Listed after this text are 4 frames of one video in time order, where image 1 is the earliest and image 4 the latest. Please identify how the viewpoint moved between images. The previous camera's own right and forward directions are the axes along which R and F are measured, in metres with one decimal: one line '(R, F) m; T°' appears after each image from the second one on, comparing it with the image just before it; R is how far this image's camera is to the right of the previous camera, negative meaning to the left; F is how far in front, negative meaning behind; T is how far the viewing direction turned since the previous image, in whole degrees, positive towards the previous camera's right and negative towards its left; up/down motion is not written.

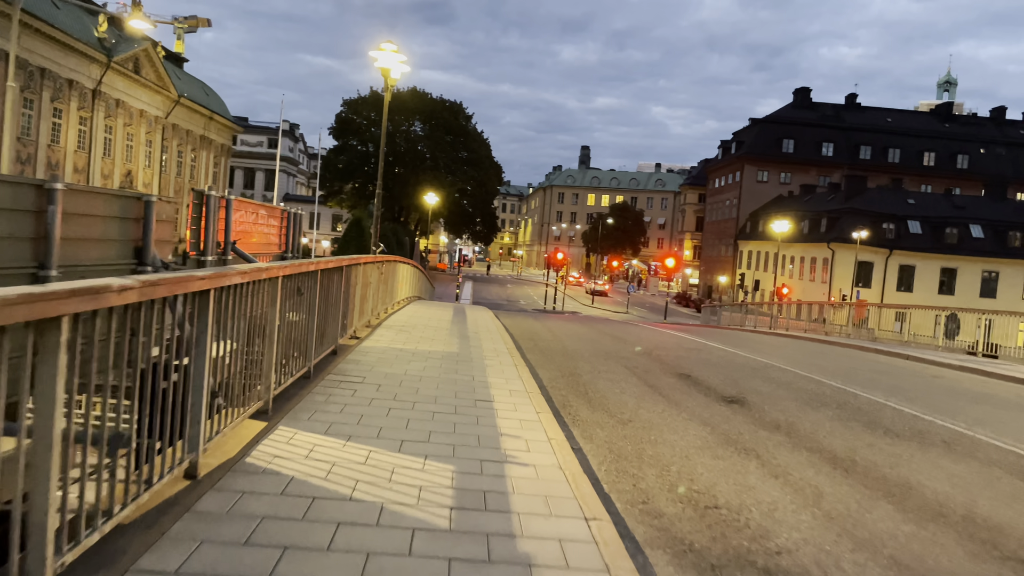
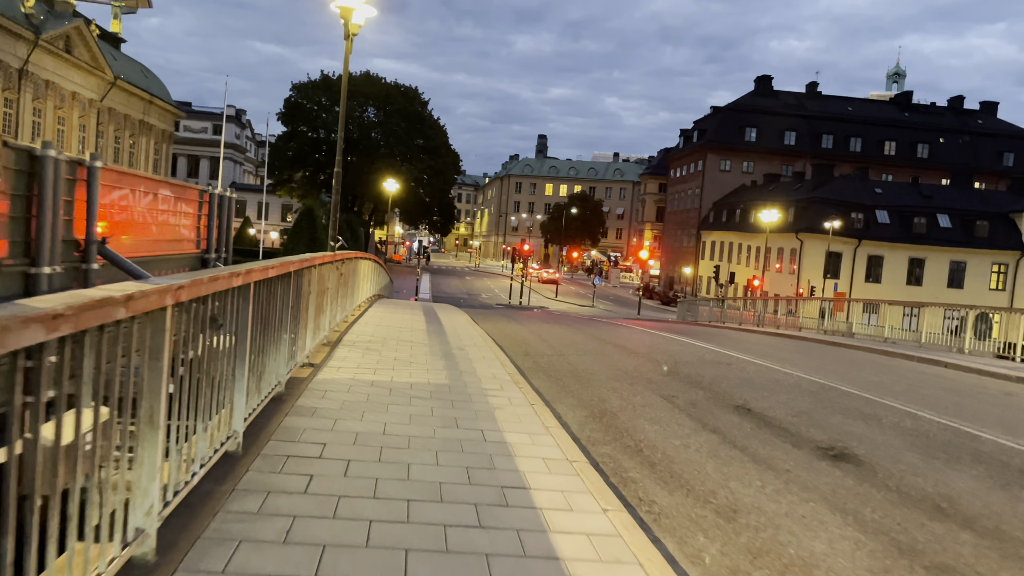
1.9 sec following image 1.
(-0.6, +2.9) m; +3°
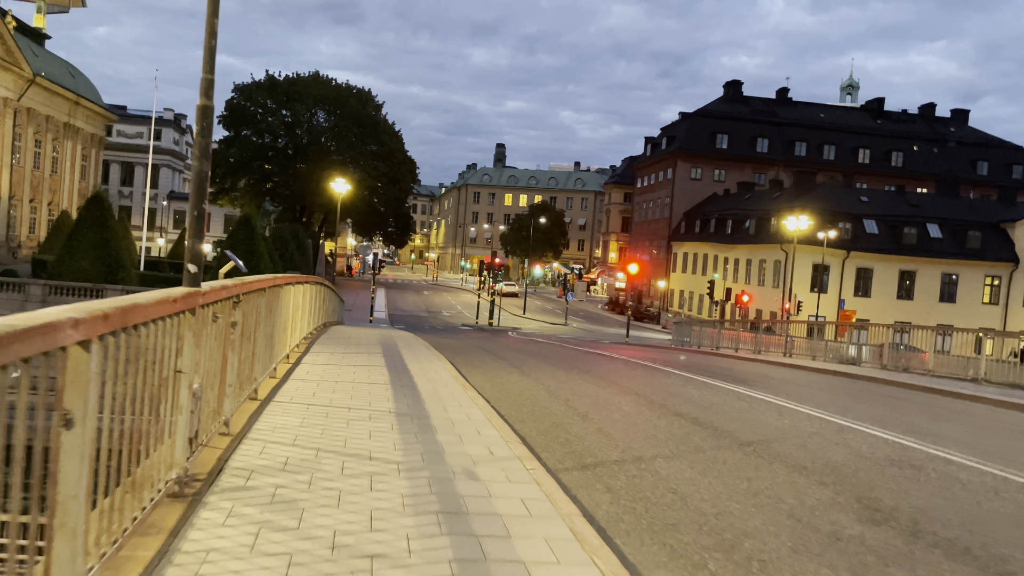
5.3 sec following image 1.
(-0.8, +5.8) m; +3°
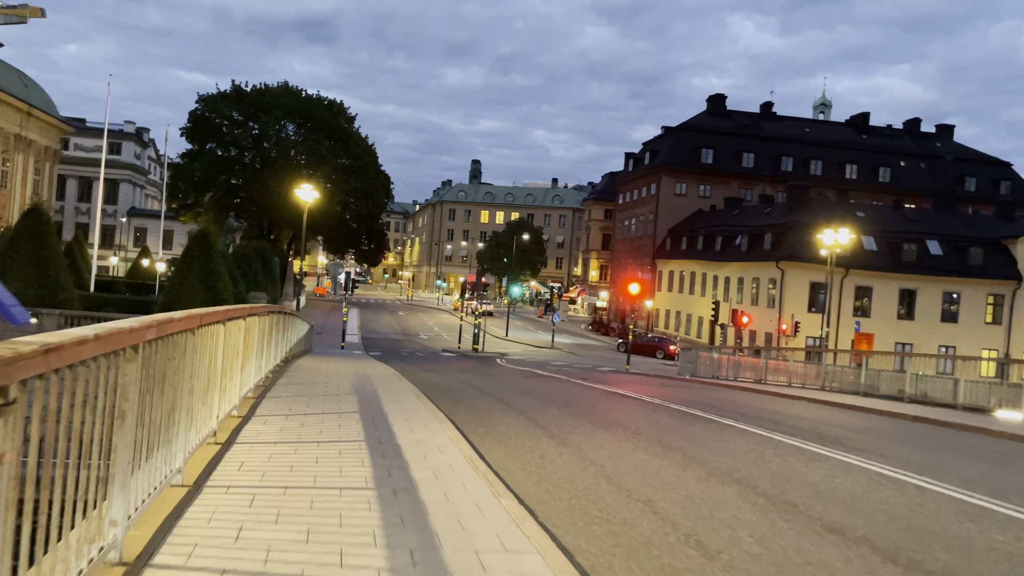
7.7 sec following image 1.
(-0.7, +3.8) m; +2°
